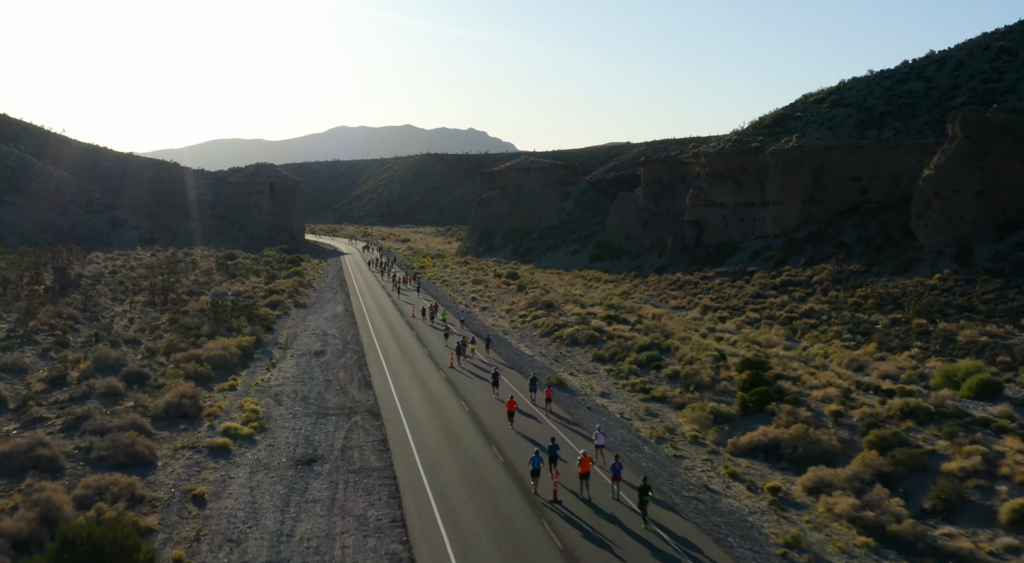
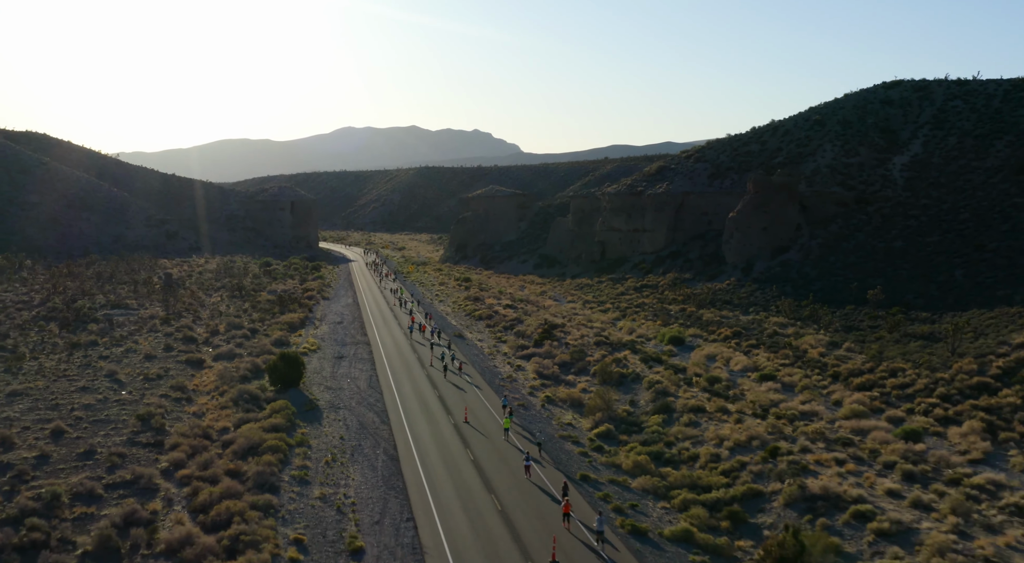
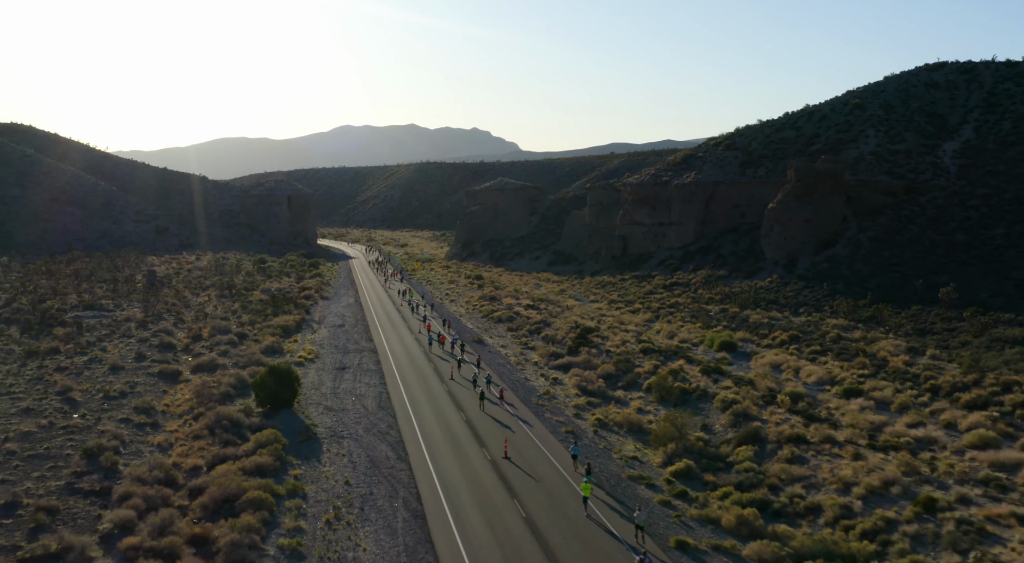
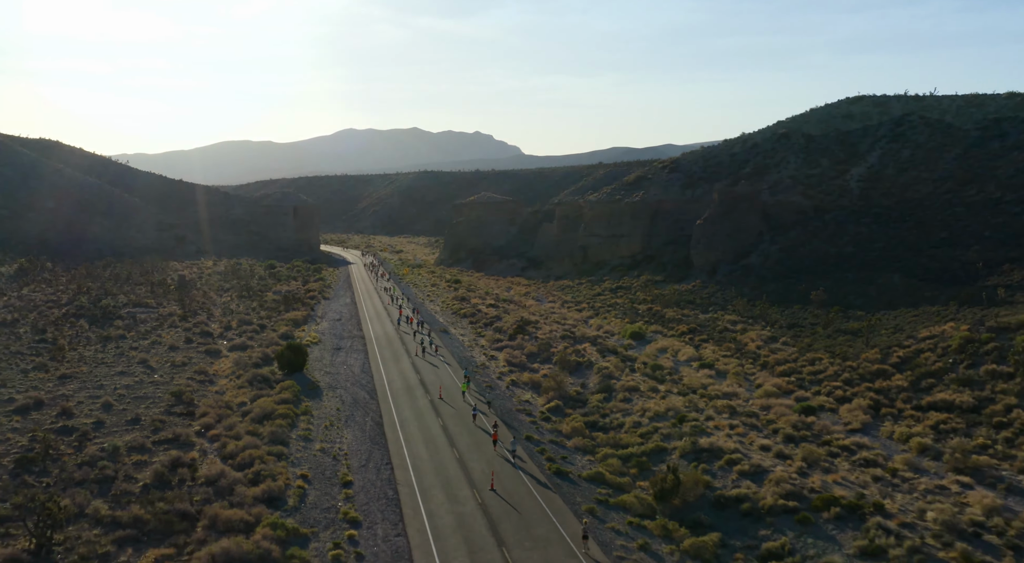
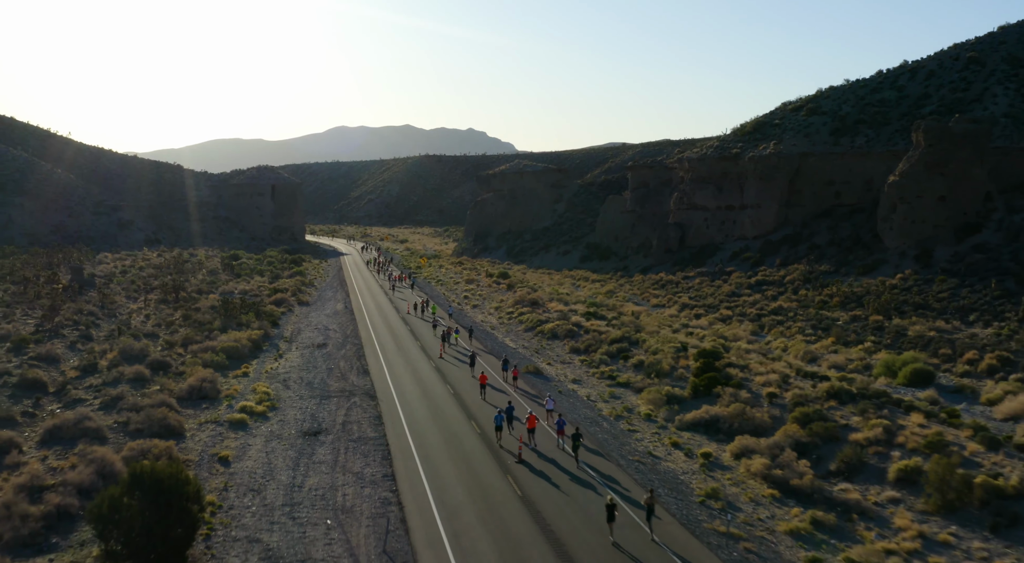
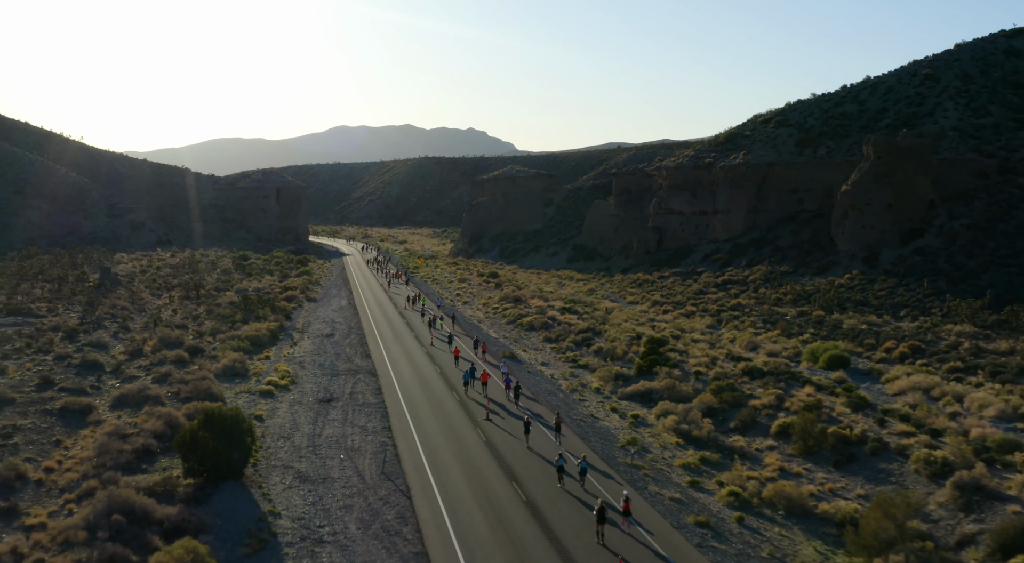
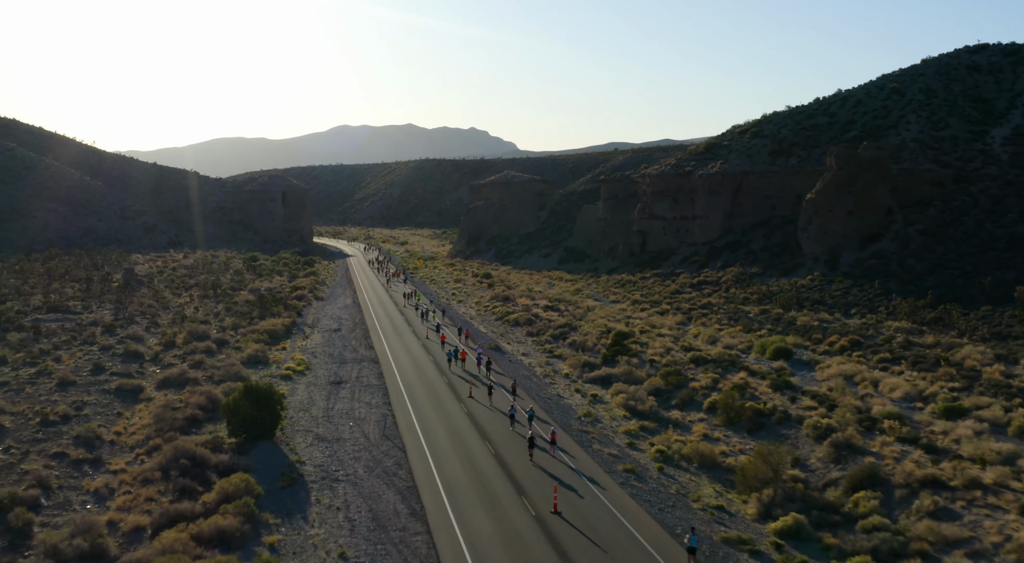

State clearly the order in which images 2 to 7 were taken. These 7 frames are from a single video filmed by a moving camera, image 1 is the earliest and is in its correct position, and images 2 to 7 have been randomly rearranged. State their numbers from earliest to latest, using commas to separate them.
5, 6, 7, 3, 2, 4
